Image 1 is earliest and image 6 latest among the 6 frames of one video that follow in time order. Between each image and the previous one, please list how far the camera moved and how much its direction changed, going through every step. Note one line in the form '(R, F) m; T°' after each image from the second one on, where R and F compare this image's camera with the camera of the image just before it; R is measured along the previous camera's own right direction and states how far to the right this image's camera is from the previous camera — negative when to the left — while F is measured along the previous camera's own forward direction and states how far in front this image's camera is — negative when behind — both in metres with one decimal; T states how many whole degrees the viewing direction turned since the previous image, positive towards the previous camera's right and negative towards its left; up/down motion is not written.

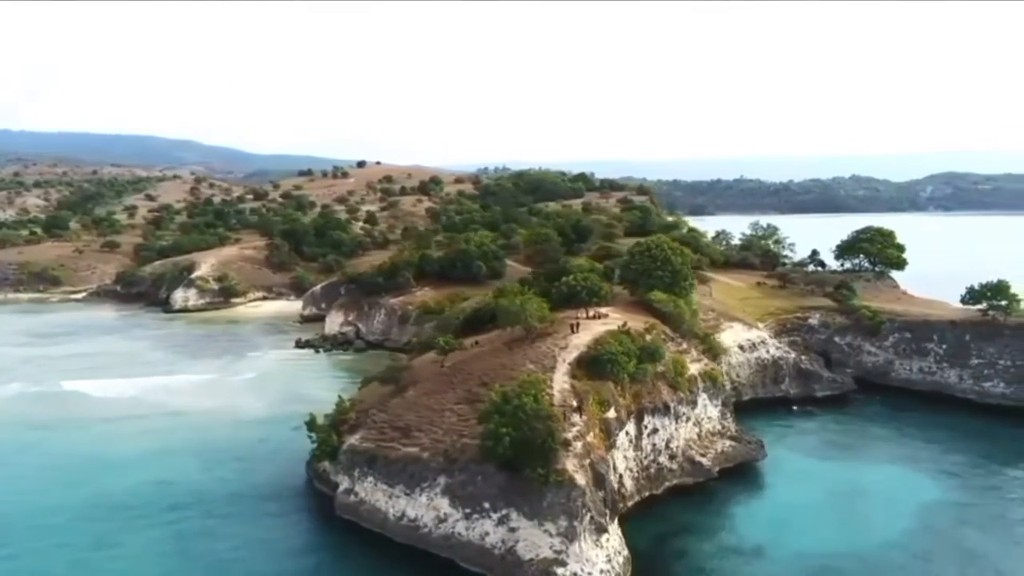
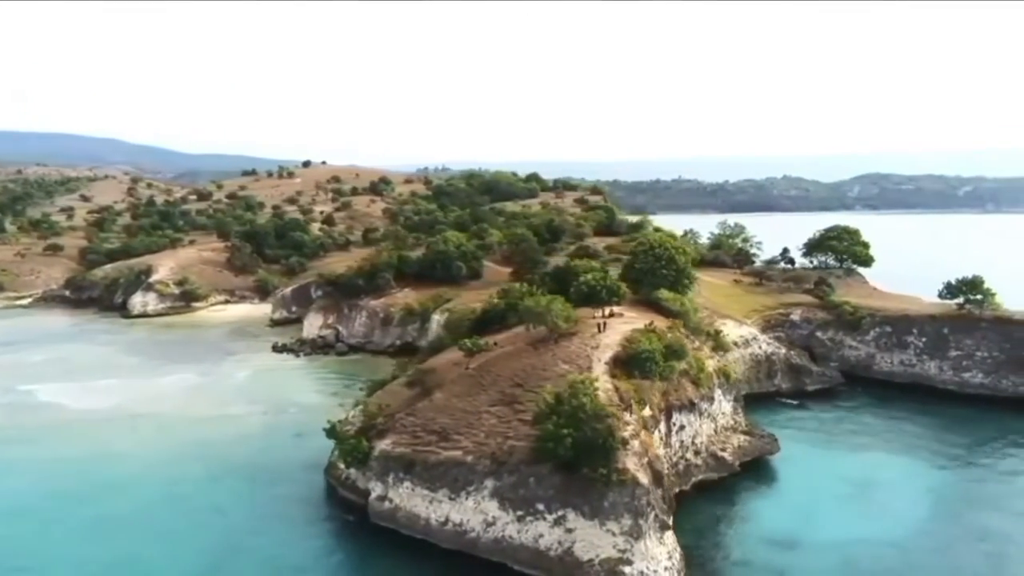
(-3.9, +0.2) m; +6°
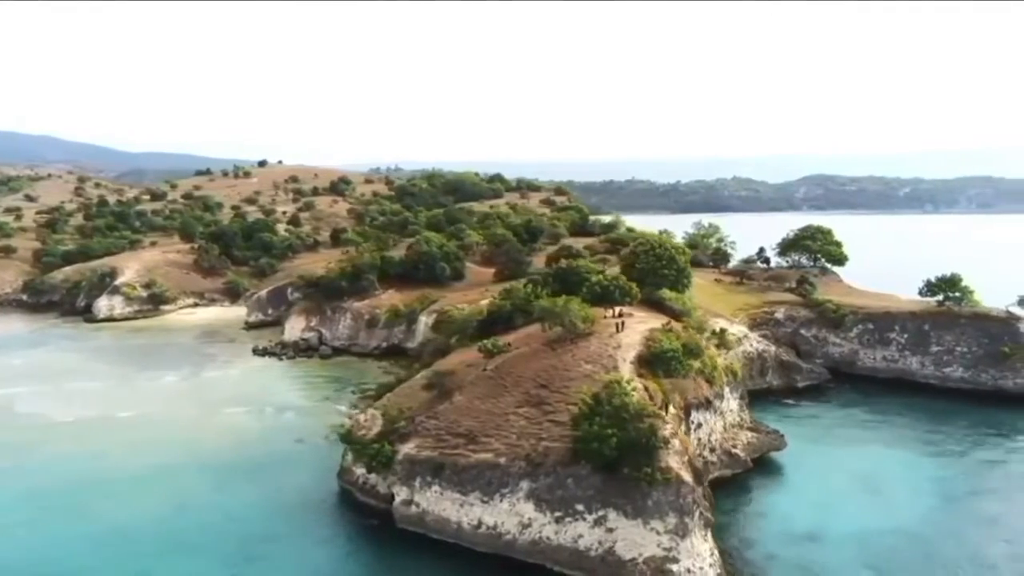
(-3.0, +0.1) m; +4°
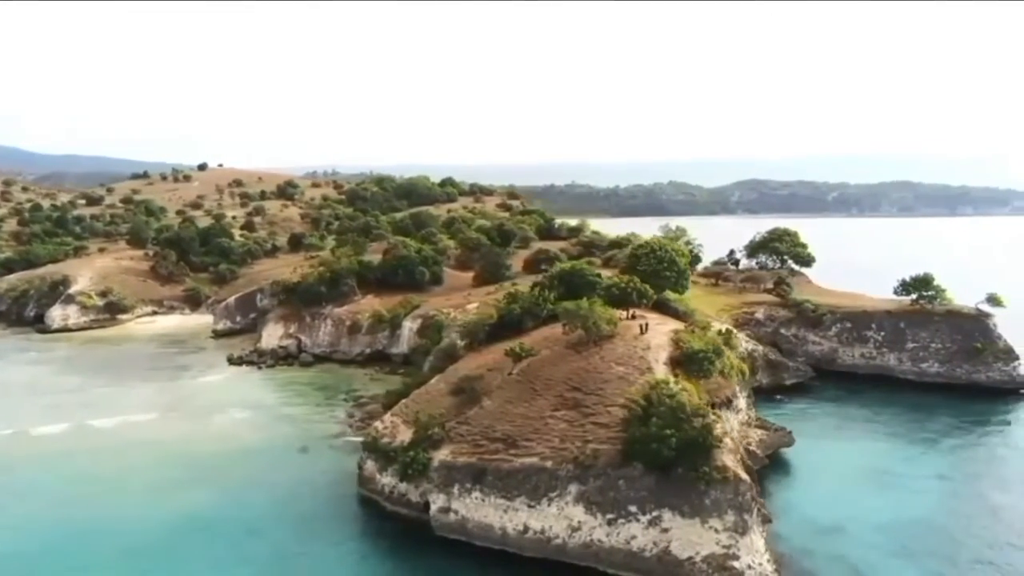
(-4.0, +0.4) m; +6°
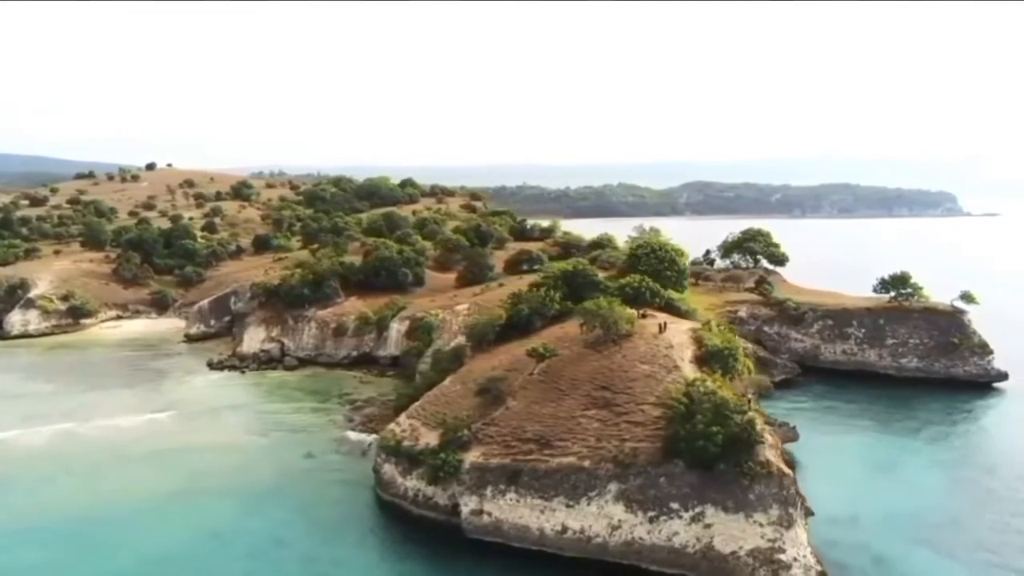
(-3.3, +0.3) m; +5°
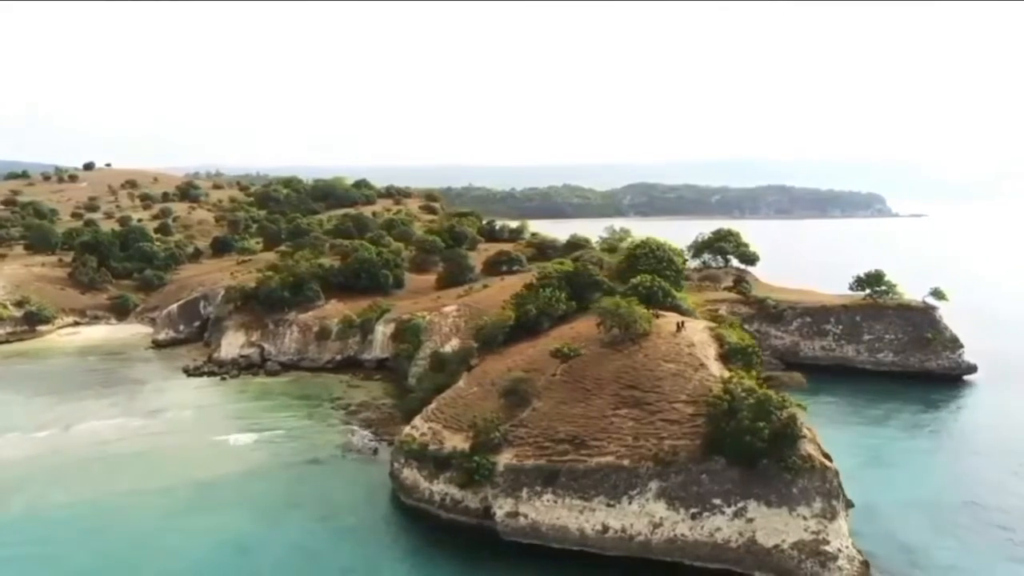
(-3.5, +0.5) m; +5°
